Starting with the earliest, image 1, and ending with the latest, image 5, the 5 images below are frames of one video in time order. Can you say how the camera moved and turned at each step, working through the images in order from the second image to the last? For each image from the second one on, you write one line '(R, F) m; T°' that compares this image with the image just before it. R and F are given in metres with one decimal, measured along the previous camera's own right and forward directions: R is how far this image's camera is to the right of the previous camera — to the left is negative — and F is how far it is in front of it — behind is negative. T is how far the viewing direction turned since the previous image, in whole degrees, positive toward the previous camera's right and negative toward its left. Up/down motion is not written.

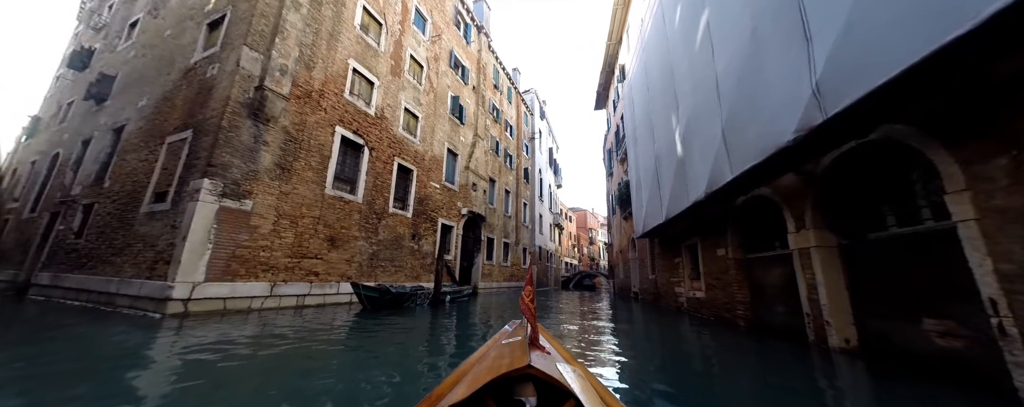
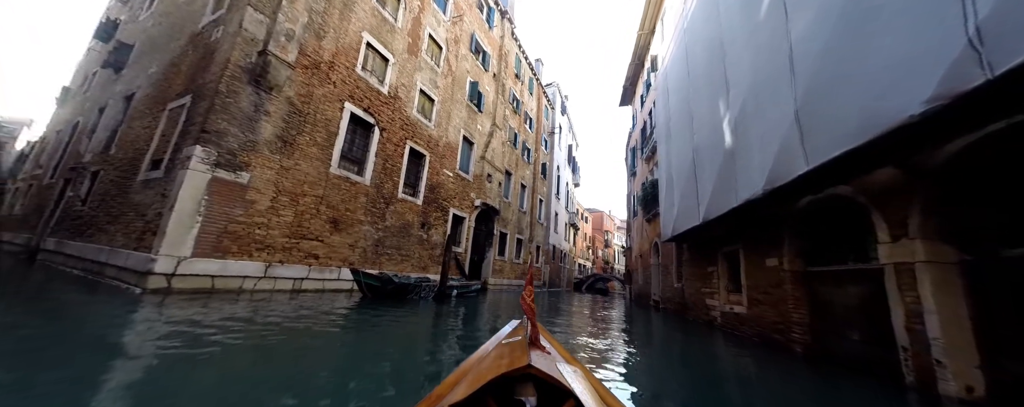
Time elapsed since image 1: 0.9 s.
(0.0, +0.7) m; -3°
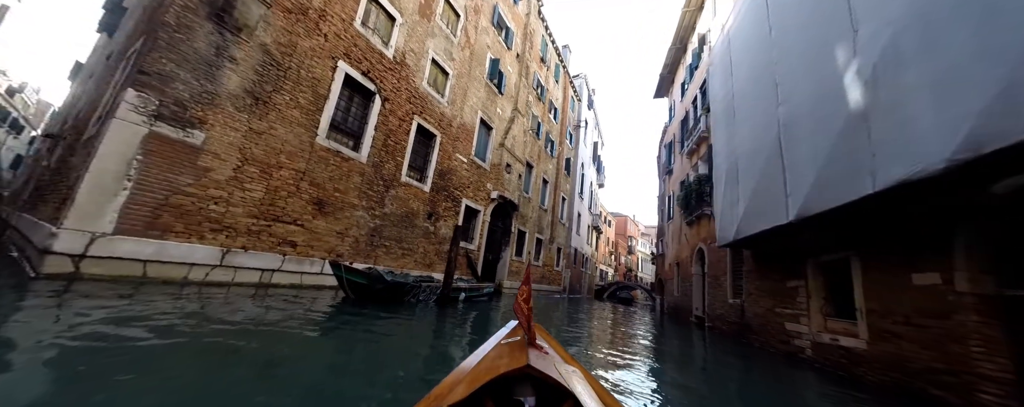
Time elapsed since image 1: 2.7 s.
(-0.1, +1.5) m; -3°
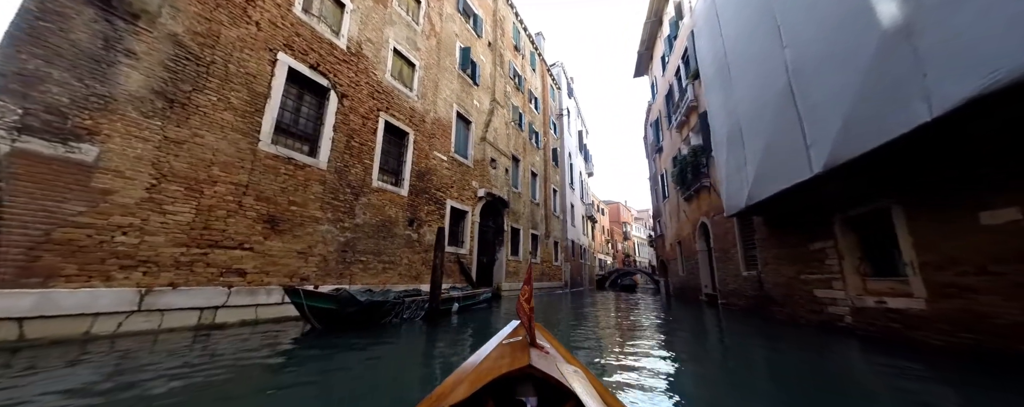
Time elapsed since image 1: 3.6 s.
(+0.1, +0.8) m; +2°
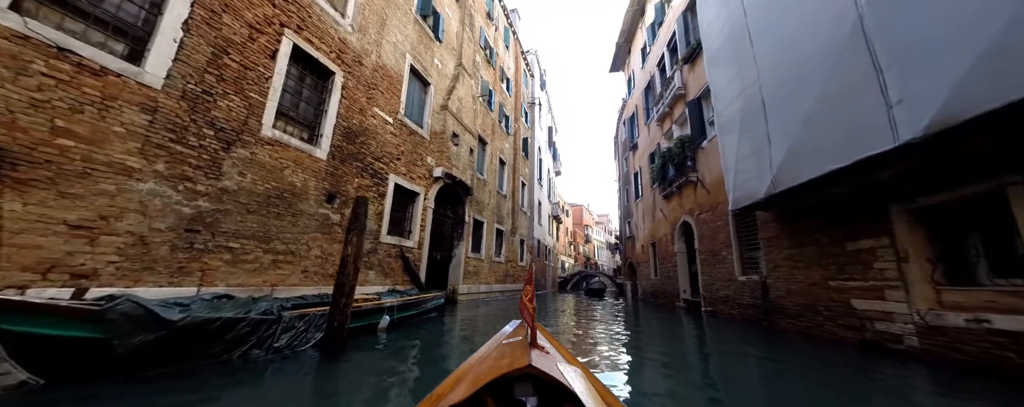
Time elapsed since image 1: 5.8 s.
(0.0, +2.0) m; +7°
